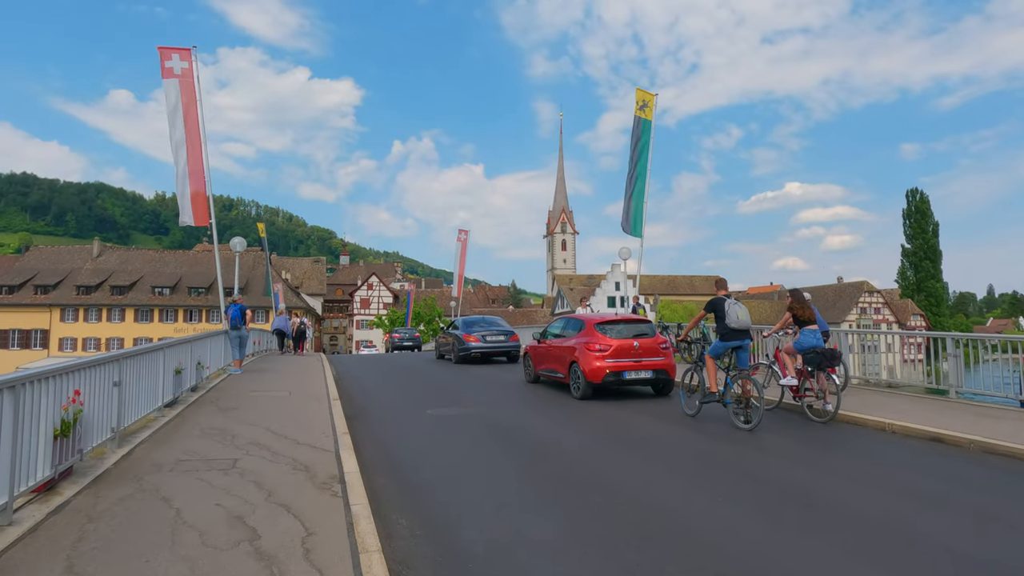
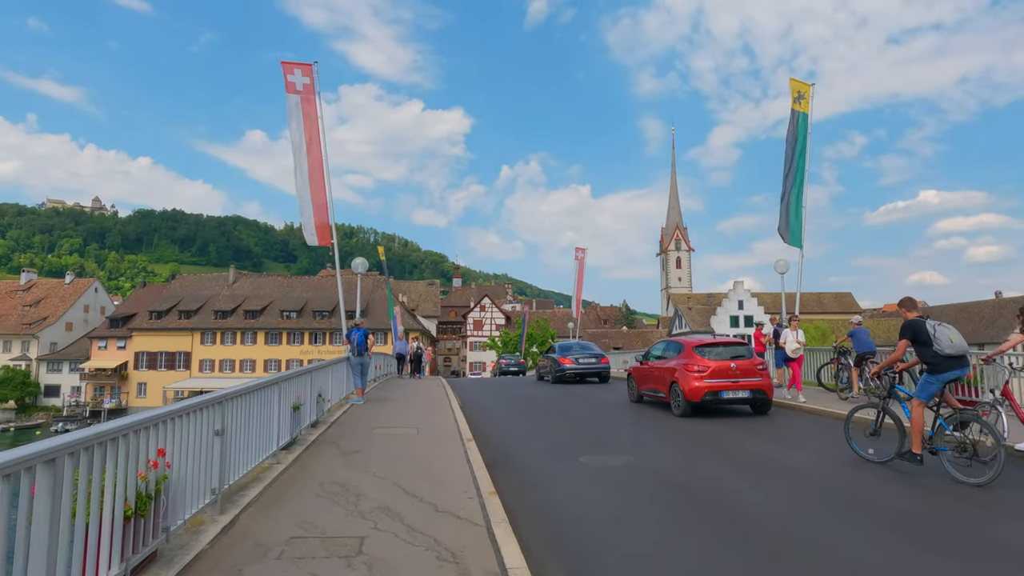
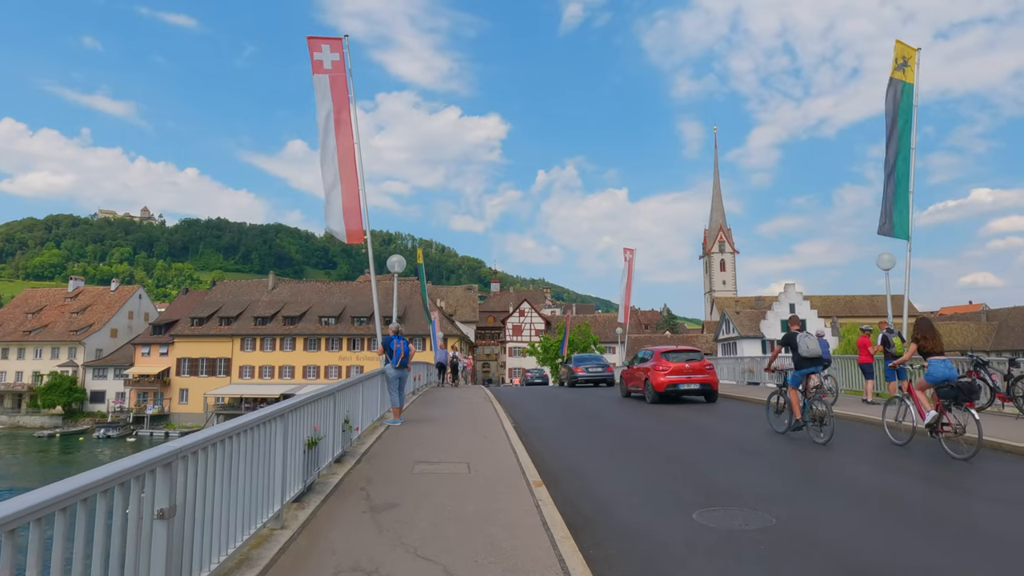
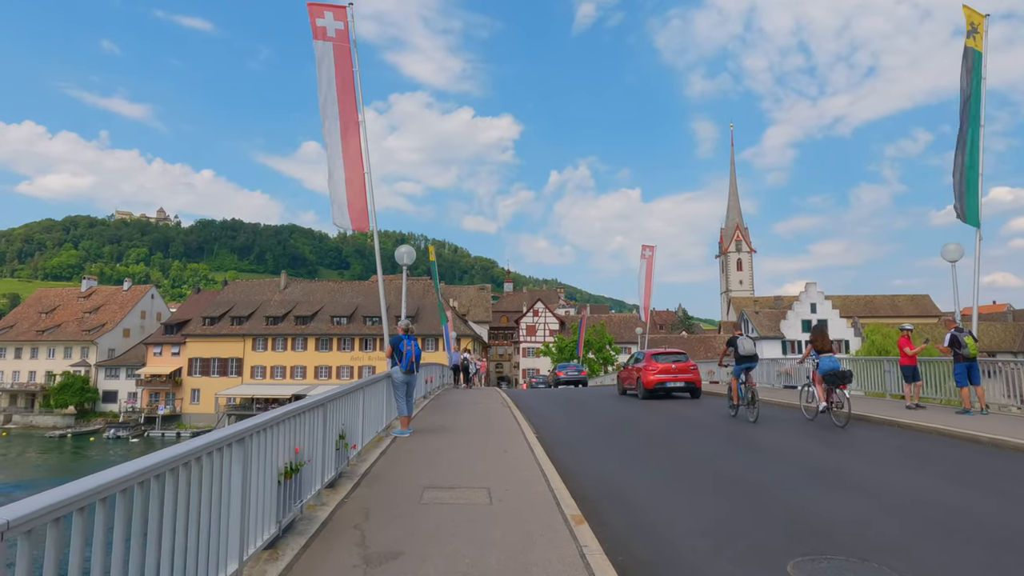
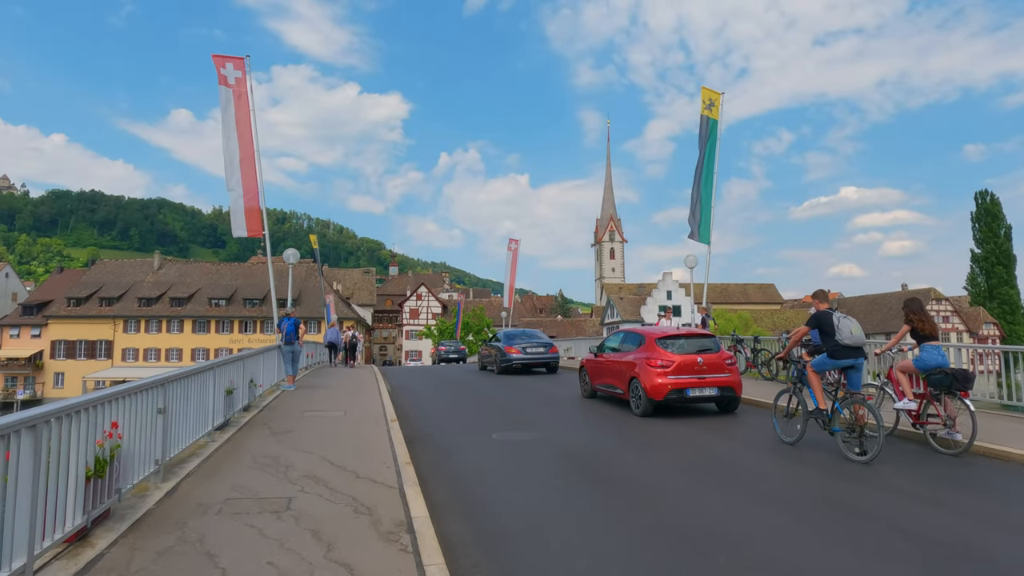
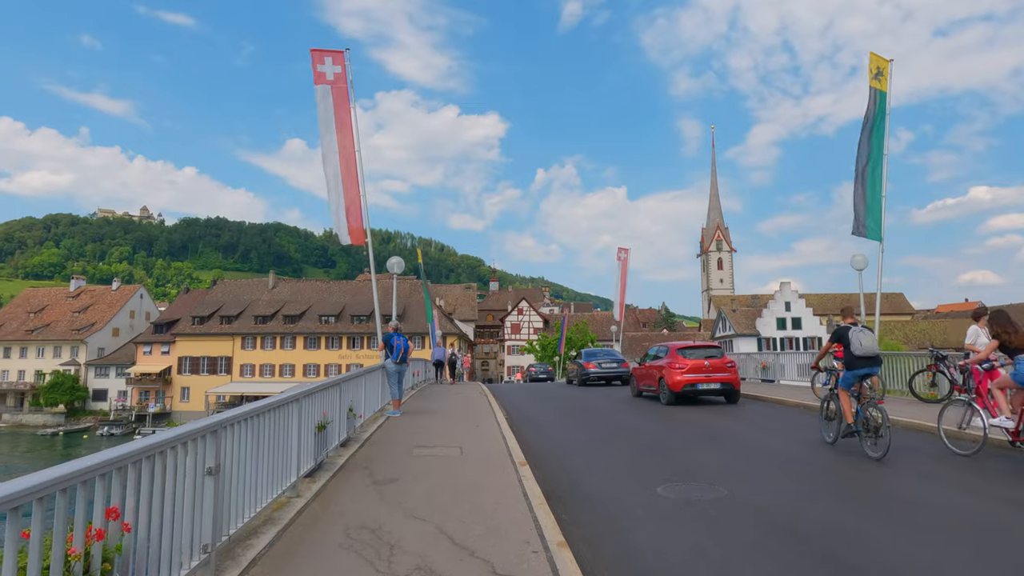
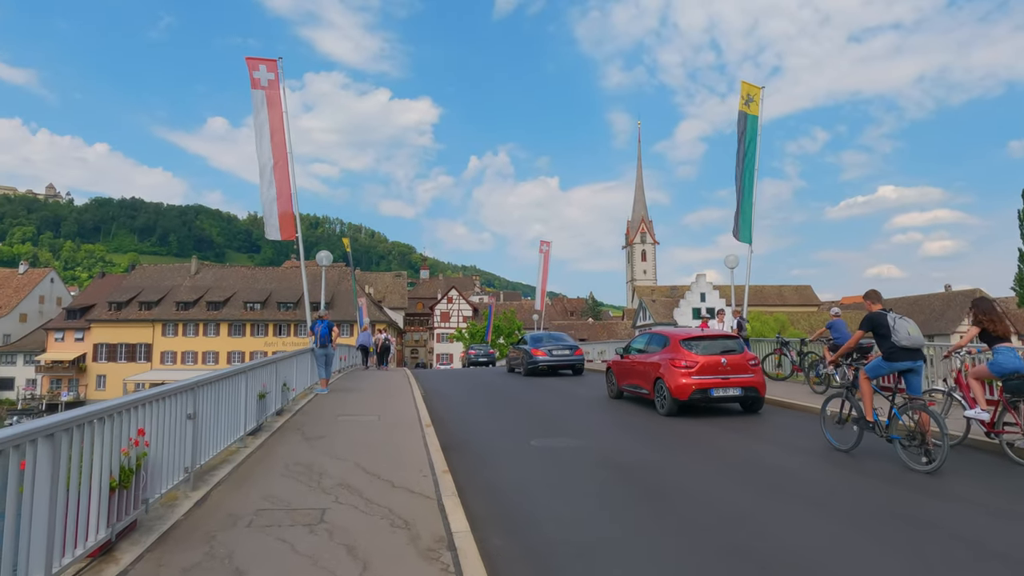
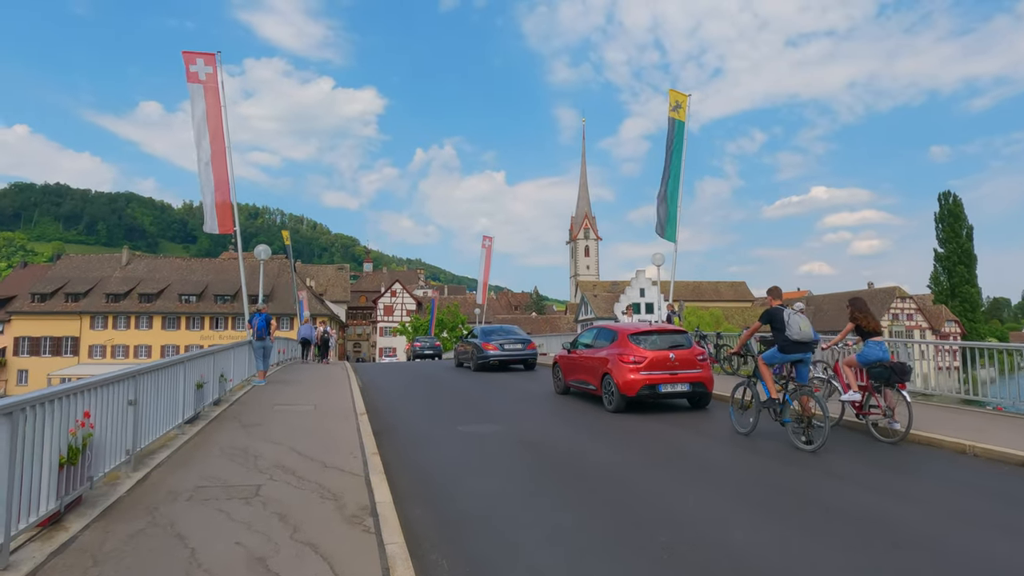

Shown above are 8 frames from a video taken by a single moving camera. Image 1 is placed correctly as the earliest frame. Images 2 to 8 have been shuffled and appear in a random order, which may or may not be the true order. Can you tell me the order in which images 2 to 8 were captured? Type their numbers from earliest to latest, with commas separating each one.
8, 5, 7, 2, 6, 3, 4
